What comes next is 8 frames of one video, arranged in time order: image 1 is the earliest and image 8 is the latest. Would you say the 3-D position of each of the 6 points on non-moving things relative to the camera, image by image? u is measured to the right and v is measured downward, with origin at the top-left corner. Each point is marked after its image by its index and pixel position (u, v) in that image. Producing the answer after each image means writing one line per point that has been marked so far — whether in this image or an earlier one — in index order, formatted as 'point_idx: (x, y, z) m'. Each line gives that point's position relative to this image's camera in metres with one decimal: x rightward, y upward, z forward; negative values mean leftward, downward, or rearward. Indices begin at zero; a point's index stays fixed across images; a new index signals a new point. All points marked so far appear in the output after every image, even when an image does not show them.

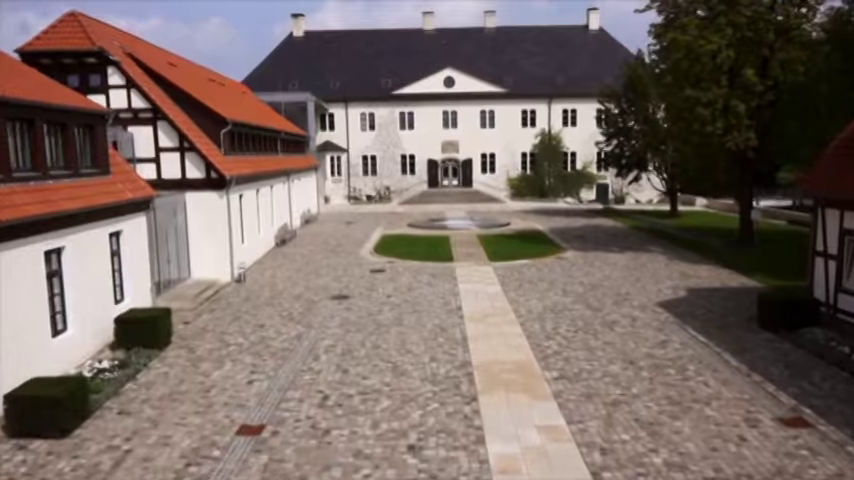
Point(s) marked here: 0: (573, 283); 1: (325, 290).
0: (+3.9, -1.2, +19.5) m
1: (-2.7, -1.3, +19.2) m
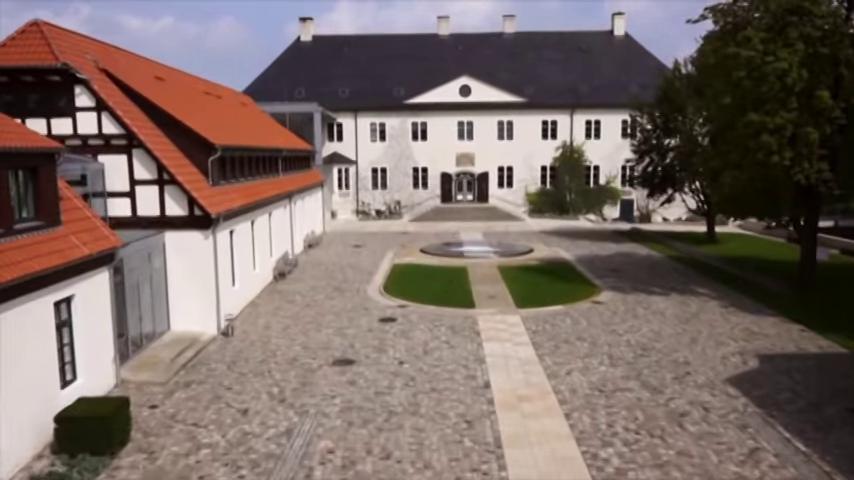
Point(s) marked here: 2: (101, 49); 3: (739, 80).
0: (+4.3, -2.4, +16.4) m
1: (-2.3, -2.5, +16.3) m
2: (-8.7, +5.1, +19.4) m
3: (+8.0, +4.1, +18.8) m
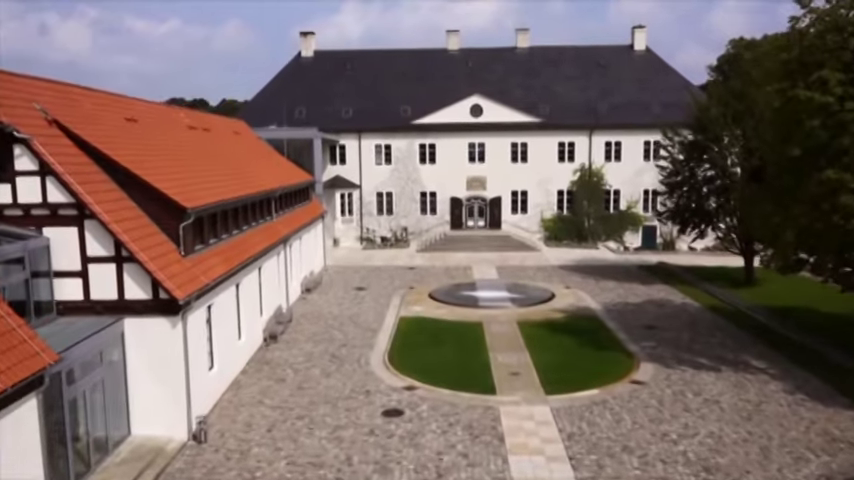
0: (+4.6, -4.1, +13.4) m
1: (-2.0, -4.2, +13.4) m
2: (-8.4, +3.4, +16.6) m
3: (+8.3, +2.4, +15.7) m
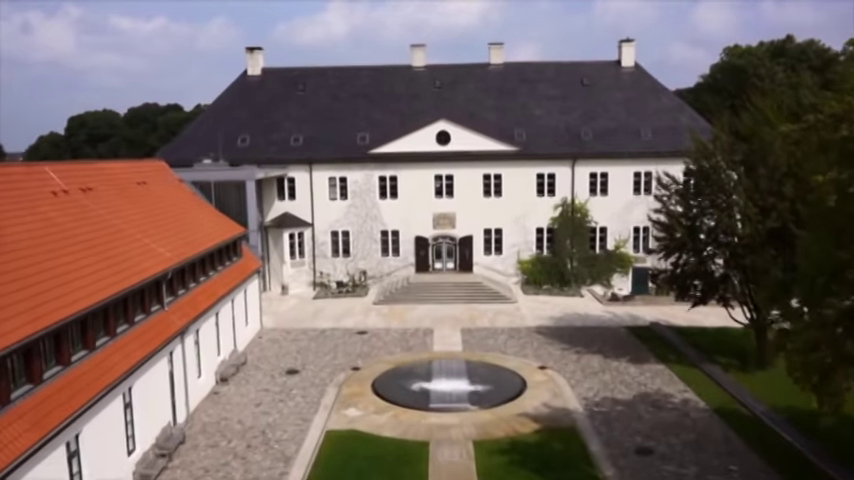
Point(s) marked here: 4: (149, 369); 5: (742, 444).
0: (+3.0, -6.7, +8.1) m
1: (-3.6, -6.8, +8.0) m
2: (-10.2, +0.7, +11.0) m
3: (+6.6, -0.1, +10.4) m
4: (-6.9, -3.2, +18.4) m
5: (+8.0, -5.2, +18.5) m
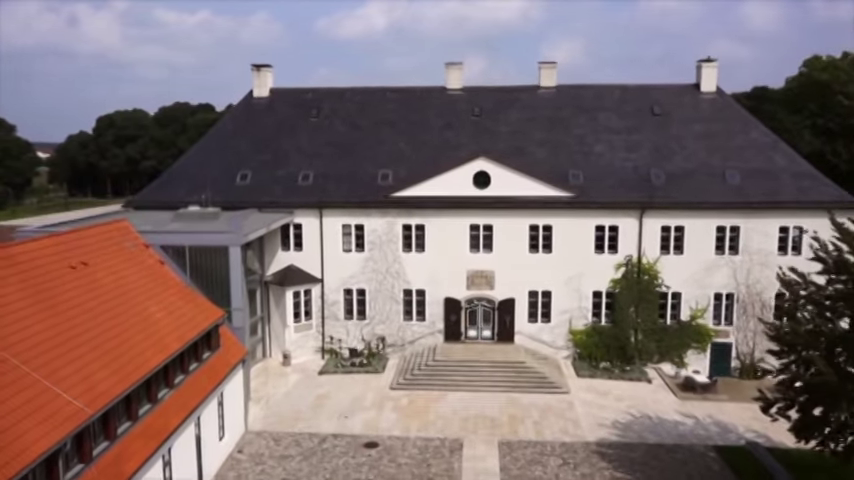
0: (+2.7, -9.8, +1.2) m
1: (-3.9, -9.8, +1.3) m
2: (-10.1, -2.1, +4.7) m
3: (+6.6, -3.3, +3.3) m
4: (-6.6, -6.0, +11.9) m
5: (+8.3, -8.3, +11.3) m
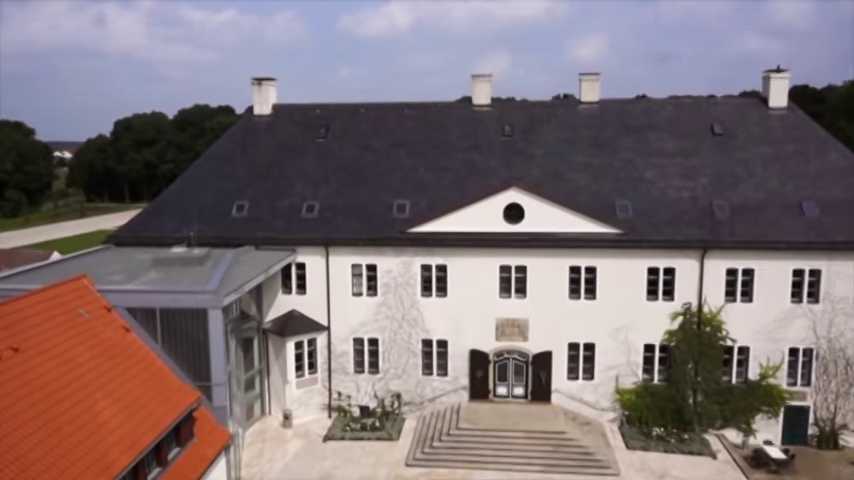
0: (+2.5, -11.6, -3.4) m
1: (-4.1, -11.6, -3.0) m
2: (-10.1, -3.8, +0.5) m
3: (+6.5, -5.1, -1.5) m
4: (-6.4, -7.8, +7.6) m
5: (+8.4, -10.1, +6.5) m
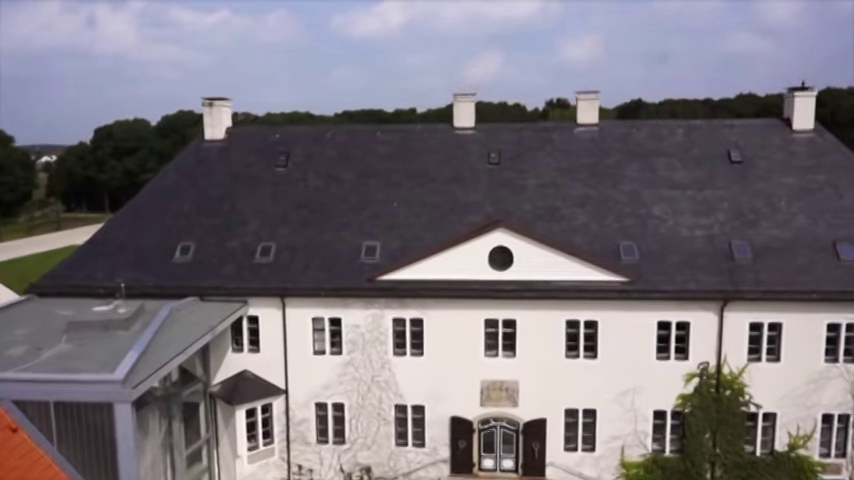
0: (+1.9, -13.2, -7.4) m
1: (-4.7, -13.2, -7.1) m
2: (-10.8, -5.5, -3.6) m
3: (+5.8, -6.7, -5.4) m
4: (-7.1, -9.4, +3.5) m
5: (+7.8, -11.7, +2.5) m
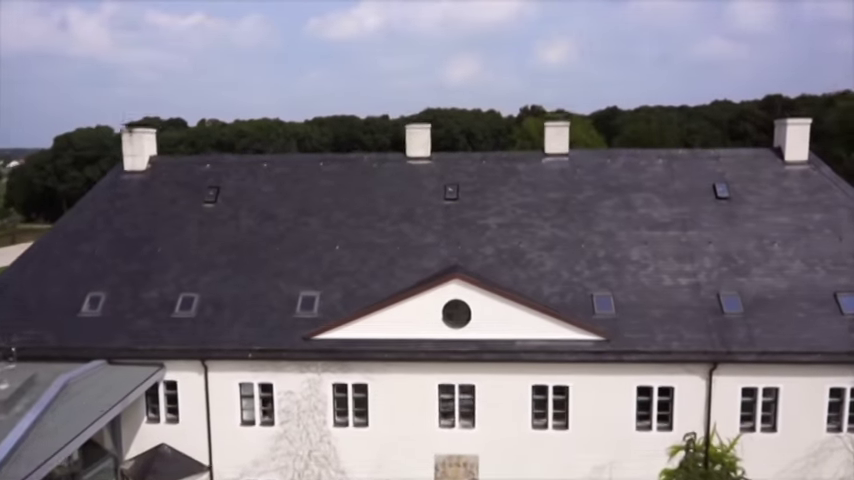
0: (+1.4, -14.6, -10.6) m
1: (-5.3, -14.6, -10.5) m
2: (-11.5, -7.0, -7.2) m
3: (+5.2, -8.0, -8.5) m
4: (-8.0, -10.9, 0.0) m
5: (+6.9, -13.1, -0.5) m
